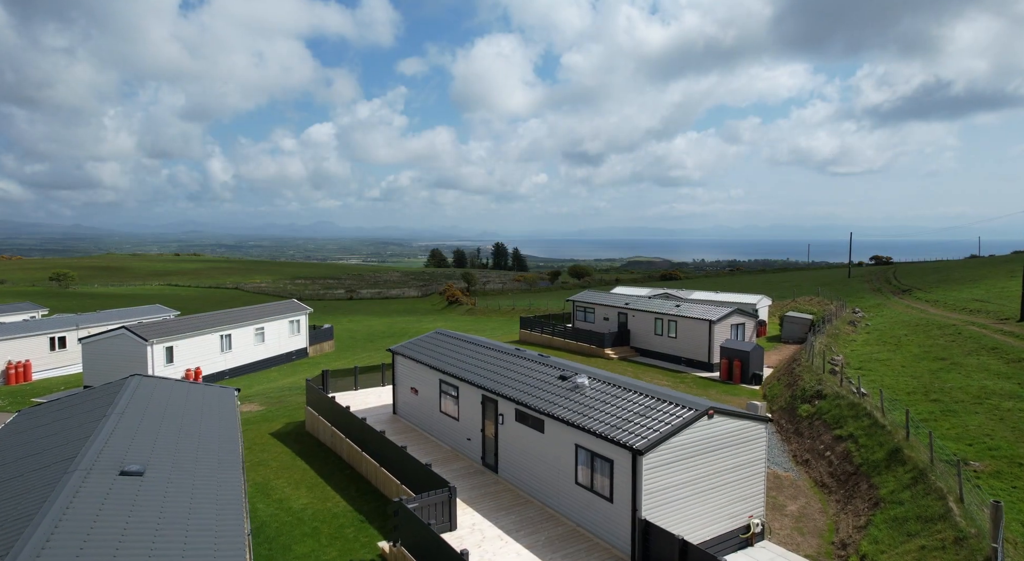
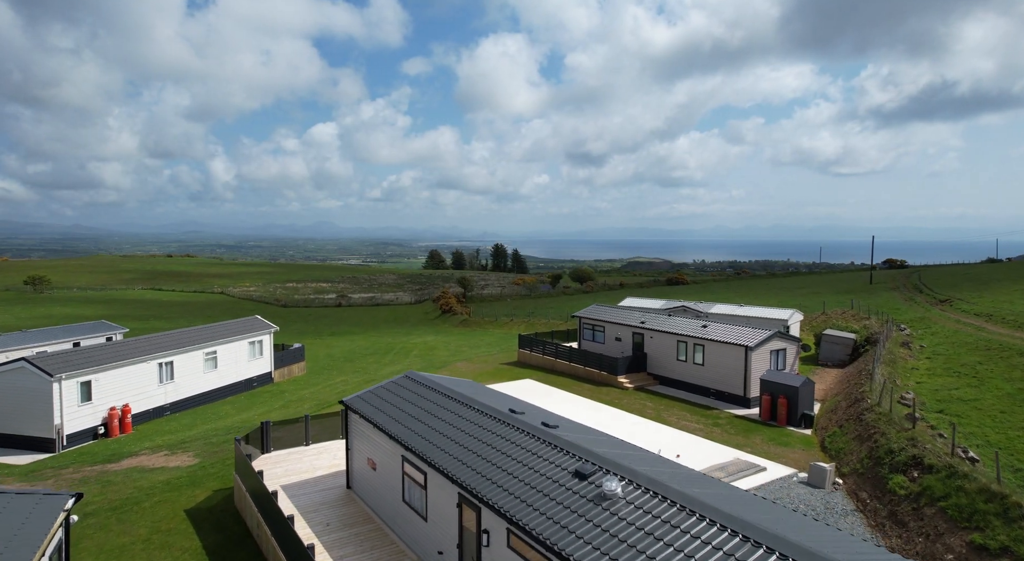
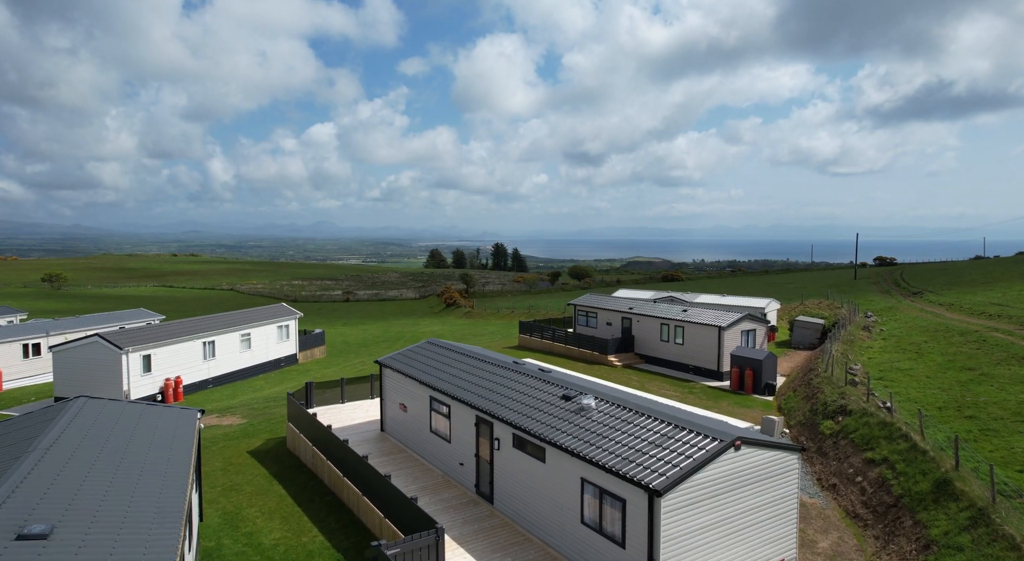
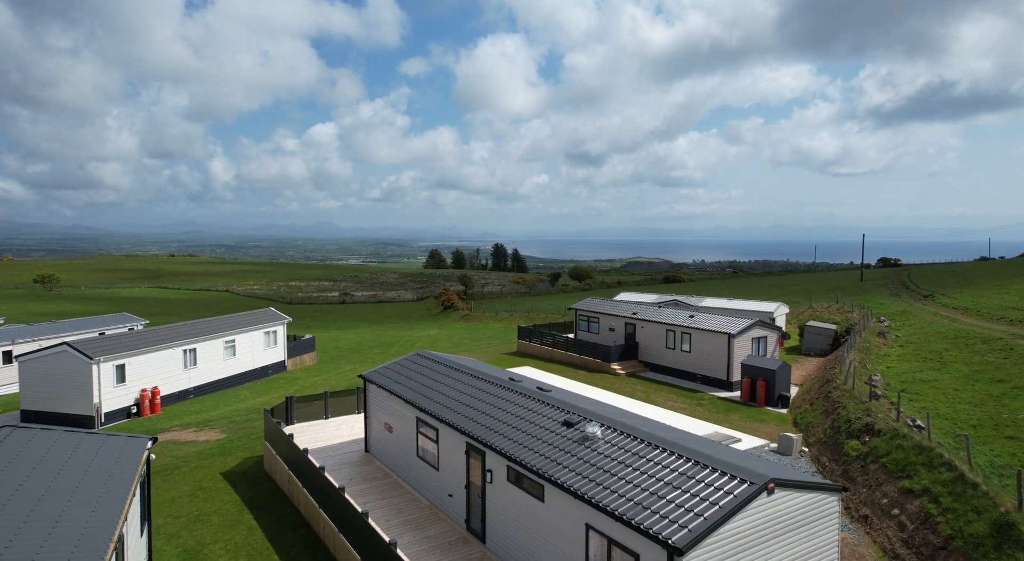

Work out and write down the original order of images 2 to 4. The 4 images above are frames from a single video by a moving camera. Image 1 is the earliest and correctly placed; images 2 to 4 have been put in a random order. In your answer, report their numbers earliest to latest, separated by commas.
3, 4, 2
